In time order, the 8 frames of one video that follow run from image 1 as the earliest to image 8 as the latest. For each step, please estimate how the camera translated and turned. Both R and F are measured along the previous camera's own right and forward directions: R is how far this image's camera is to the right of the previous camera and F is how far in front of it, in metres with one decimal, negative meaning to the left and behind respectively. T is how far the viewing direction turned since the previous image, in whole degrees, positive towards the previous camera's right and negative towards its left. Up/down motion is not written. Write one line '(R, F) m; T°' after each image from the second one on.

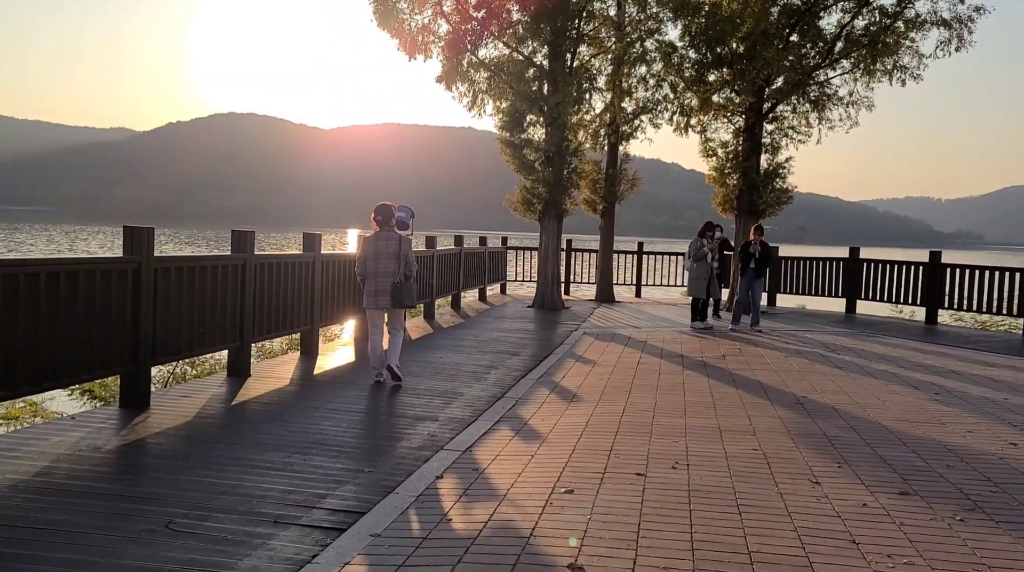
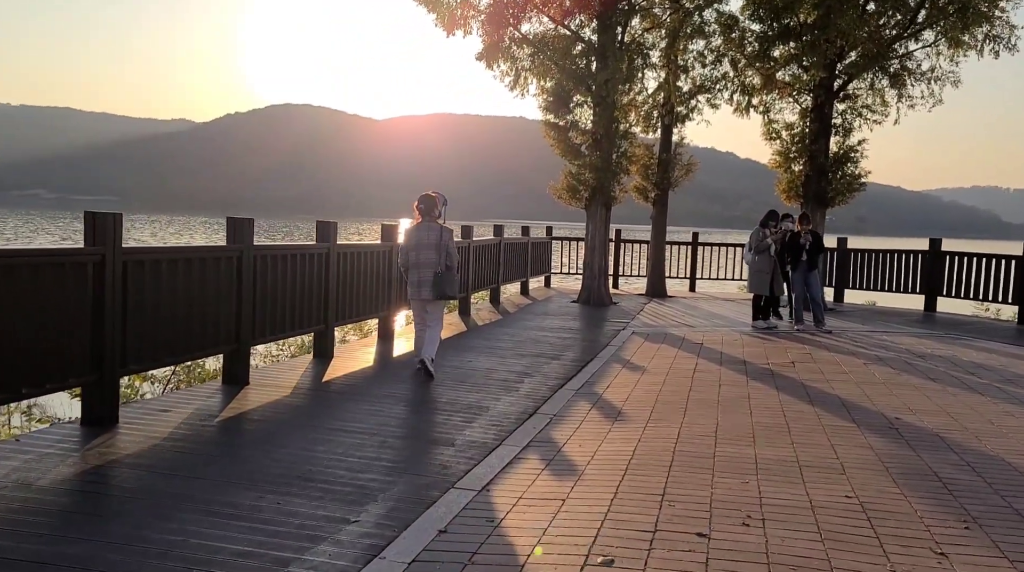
(+0.1, +1.2) m; -3°
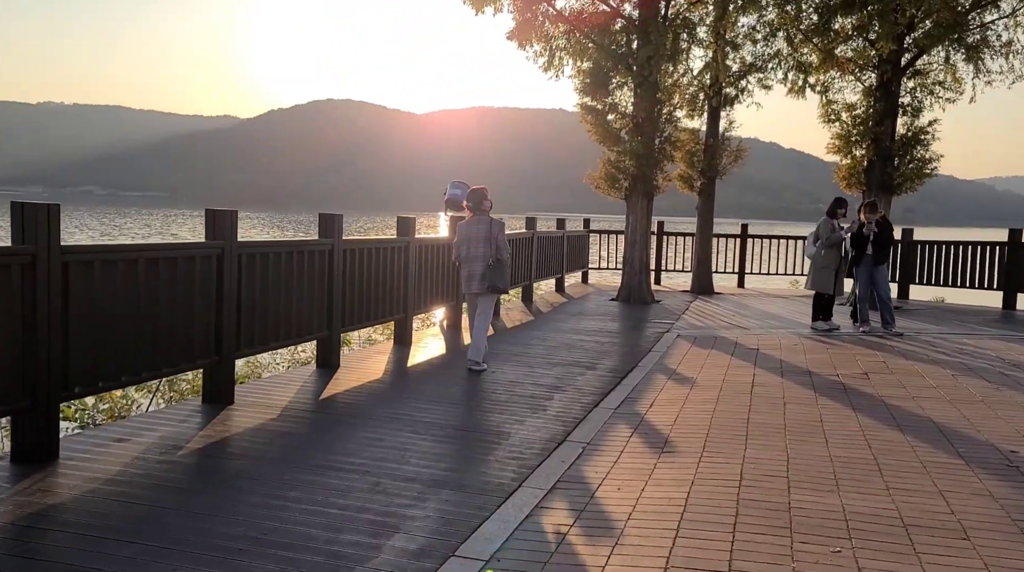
(+0.1, +1.2) m; -3°
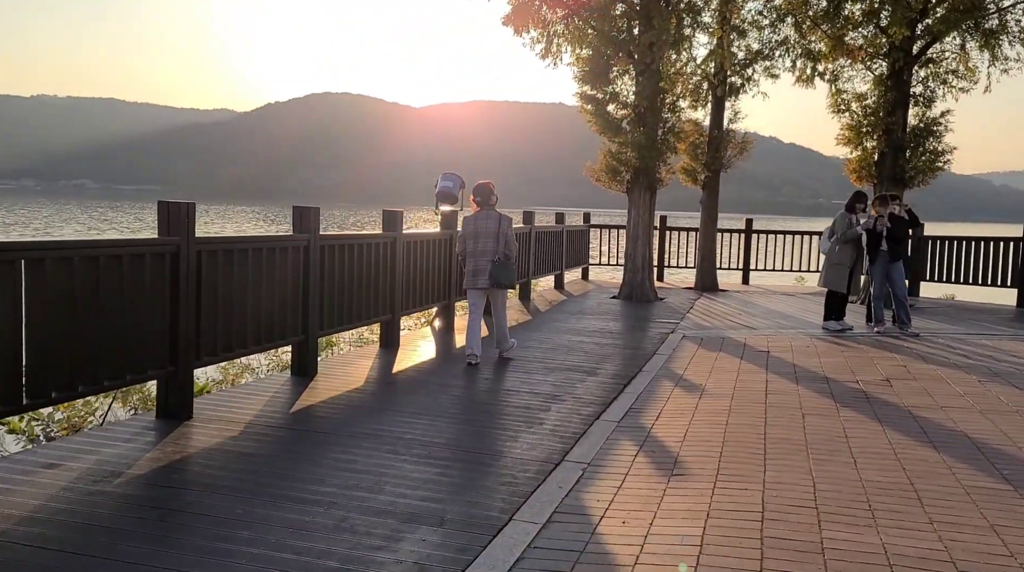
(0.0, +0.6) m; 0°
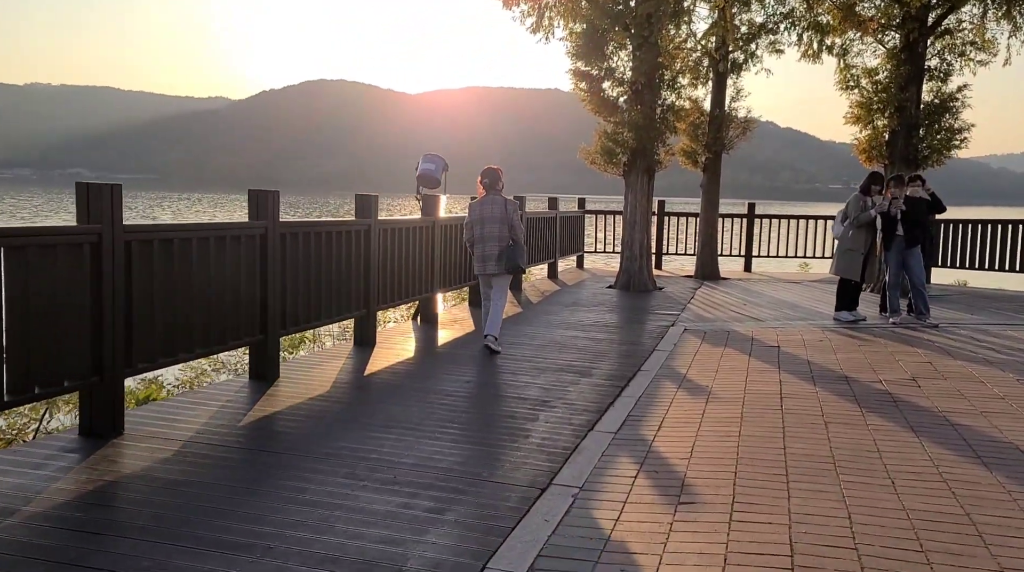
(+0.1, +0.8) m; 0°
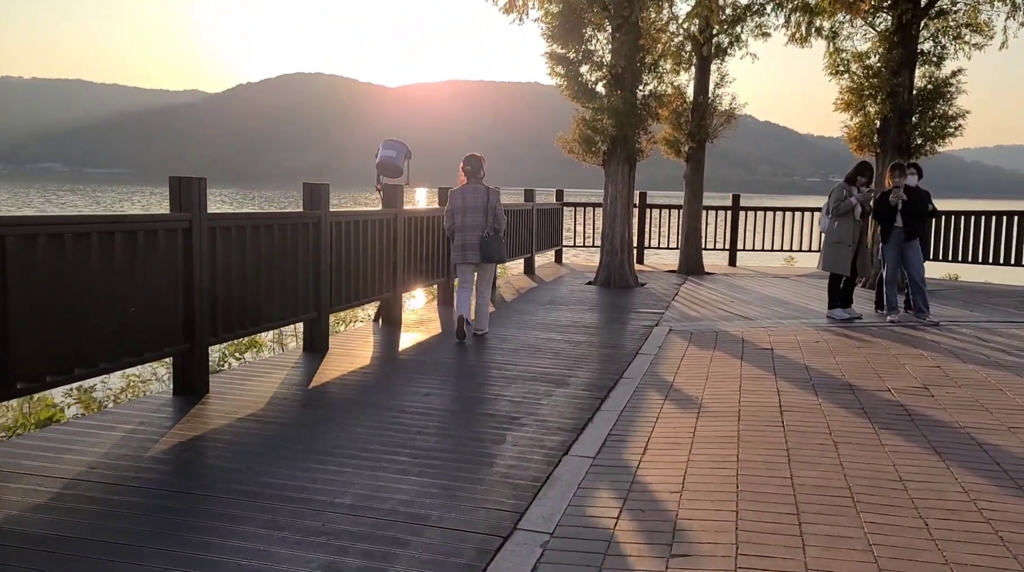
(+0.1, +0.8) m; +1°
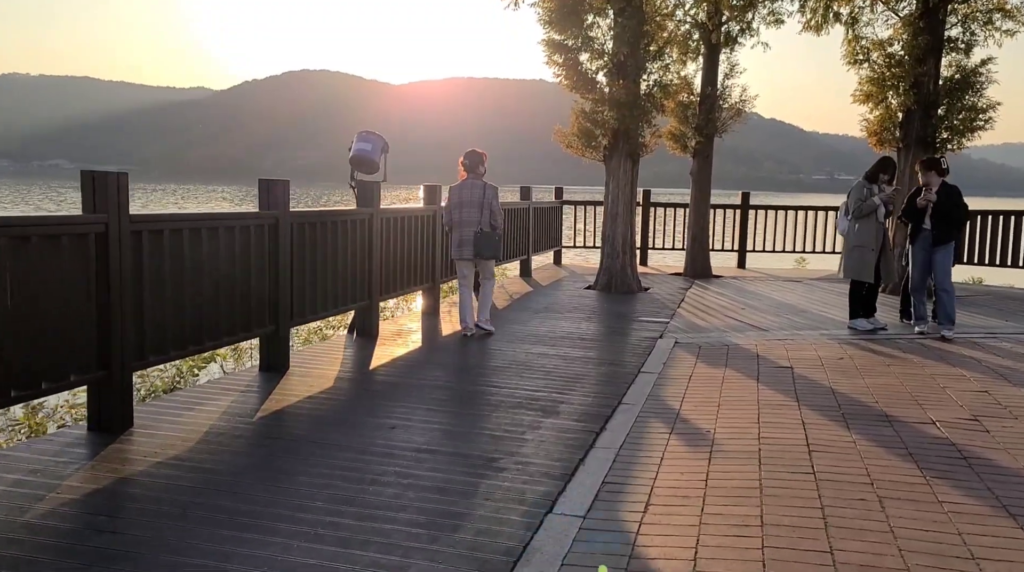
(+0.1, +0.9) m; 0°
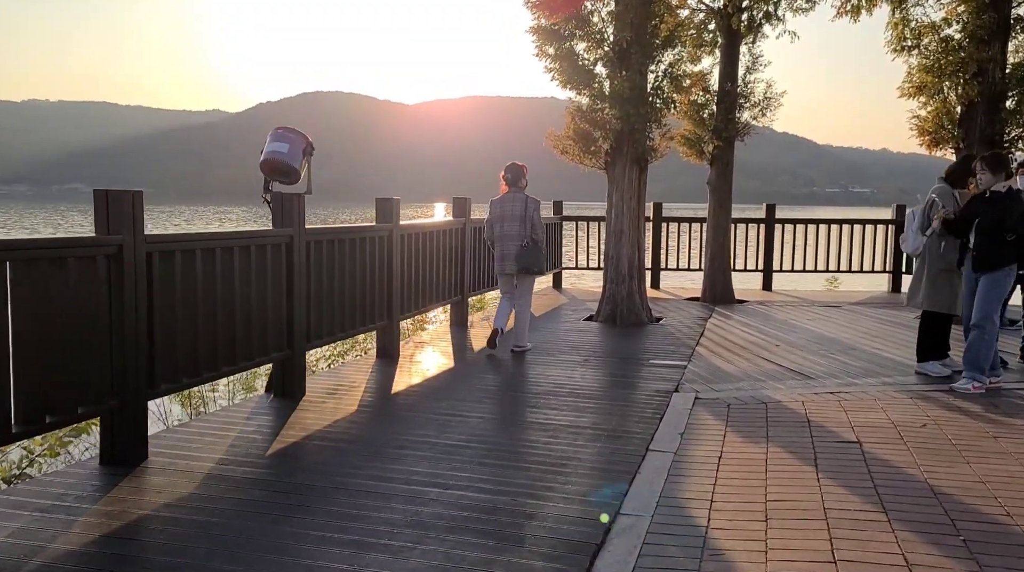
(+0.3, +2.0) m; -1°
